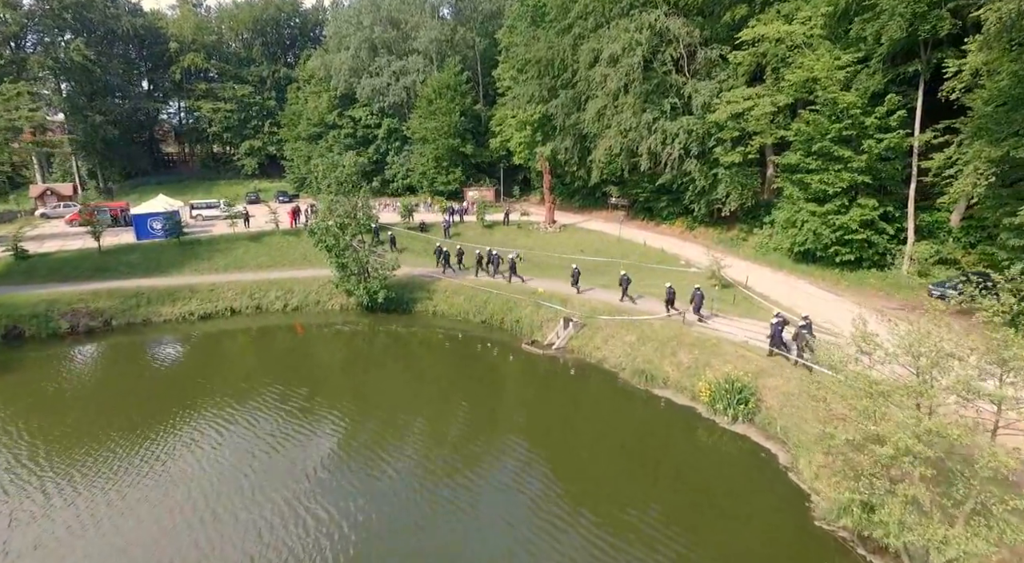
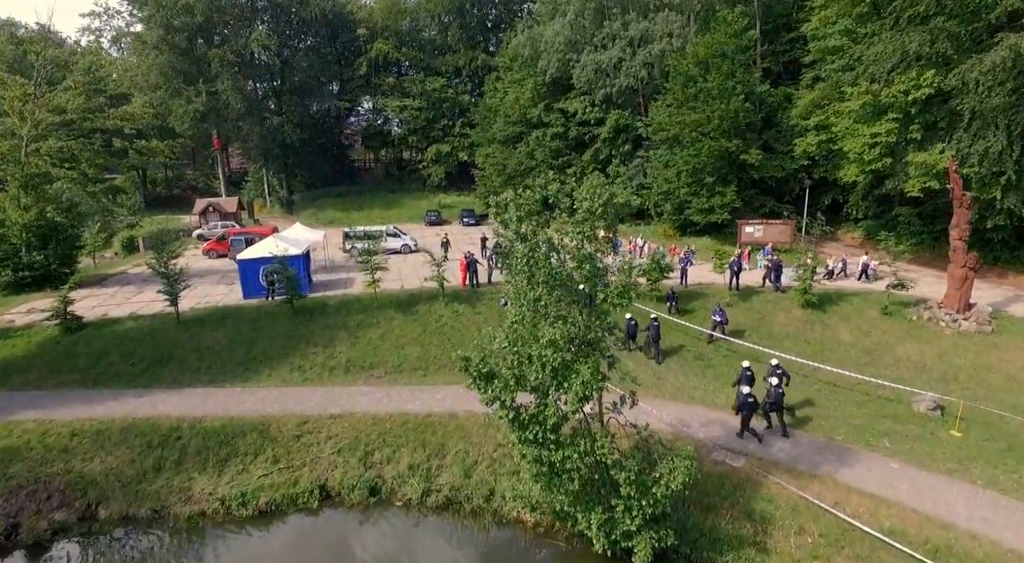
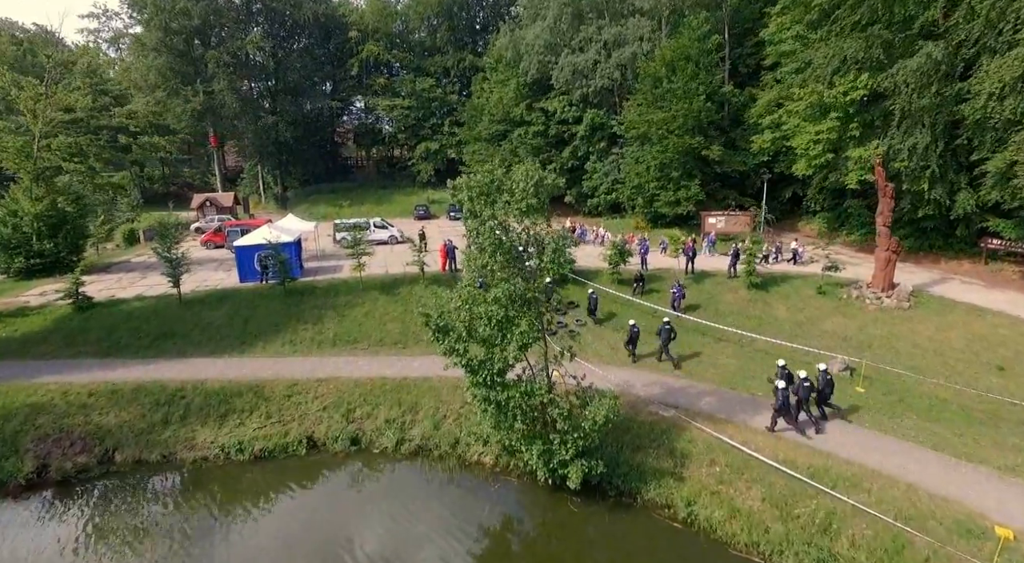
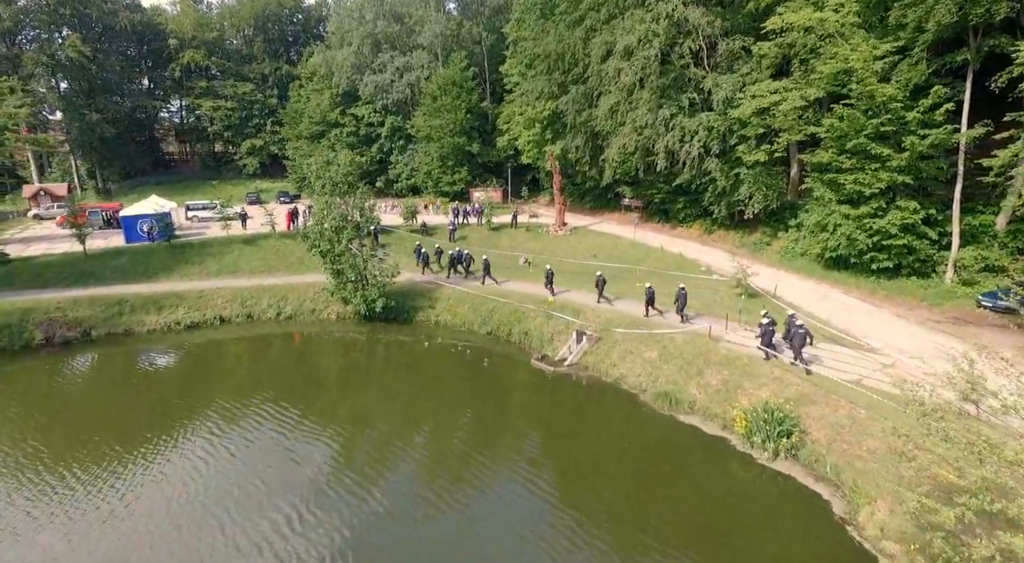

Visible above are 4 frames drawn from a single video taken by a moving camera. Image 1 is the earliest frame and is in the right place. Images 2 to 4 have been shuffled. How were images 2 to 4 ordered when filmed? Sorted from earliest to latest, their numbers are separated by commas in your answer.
4, 3, 2
